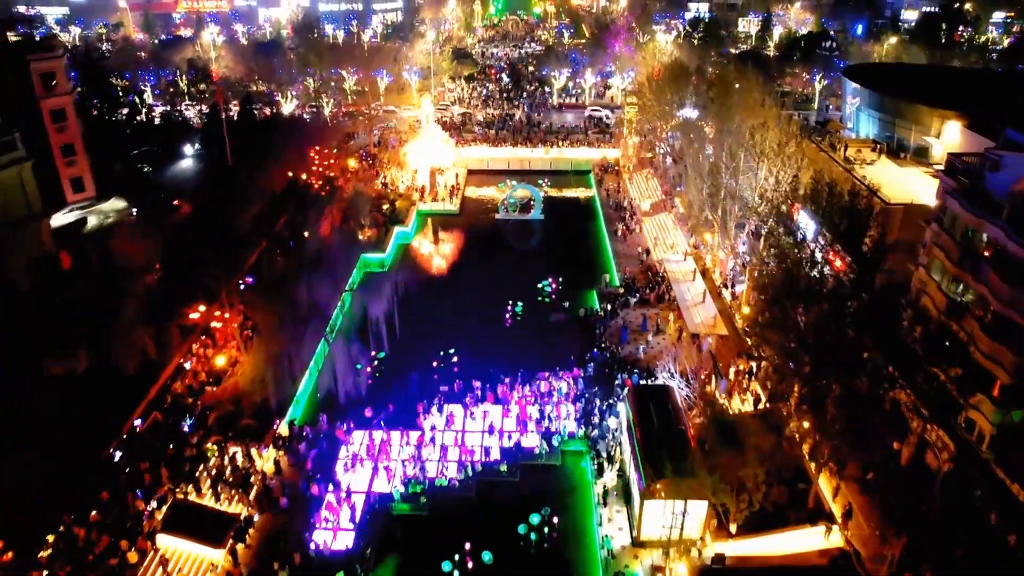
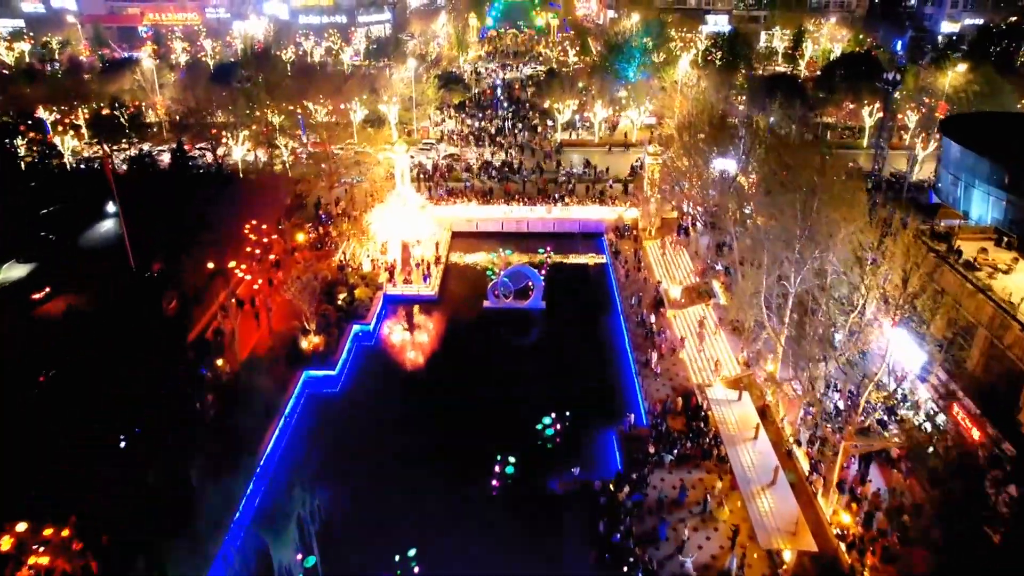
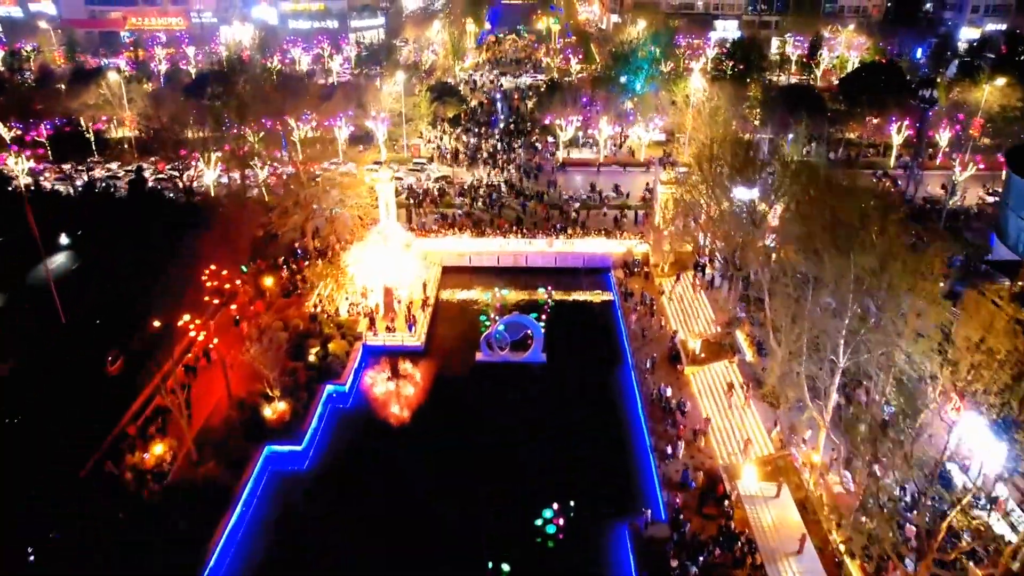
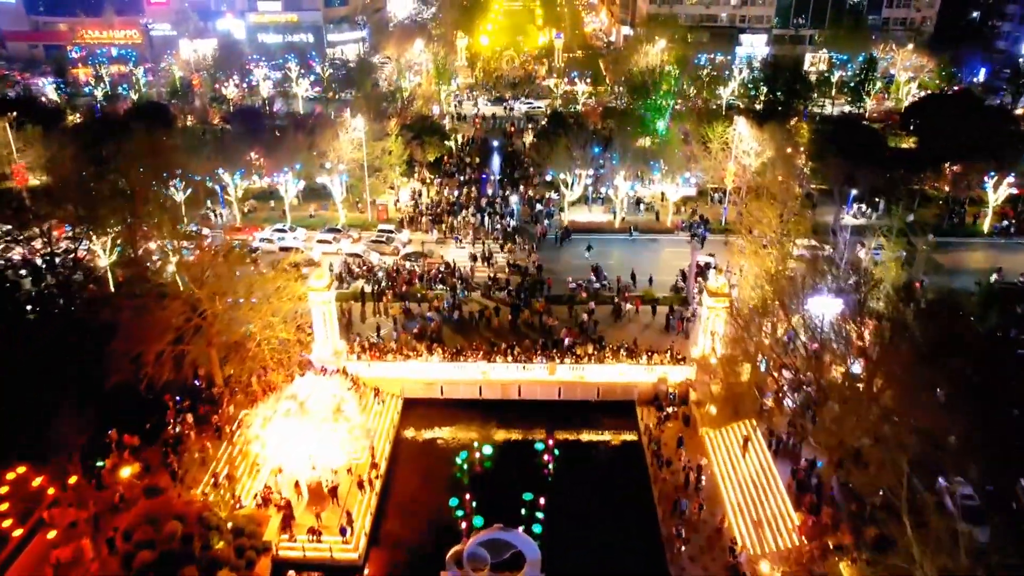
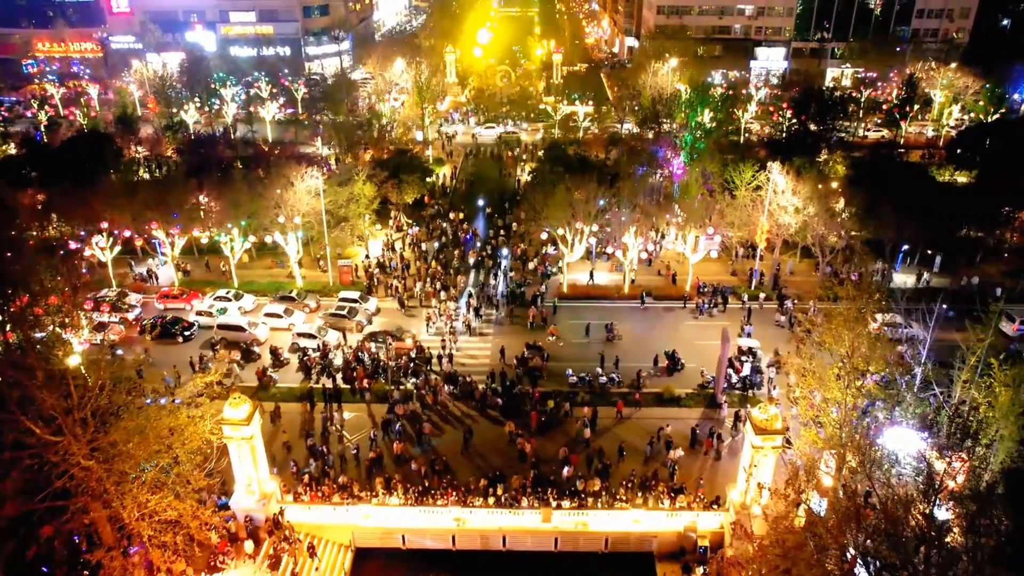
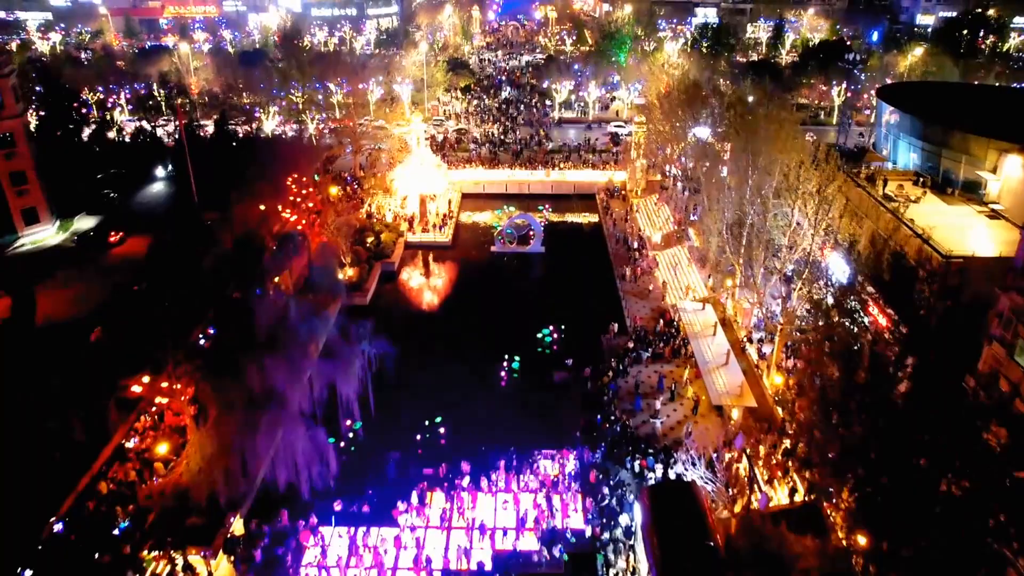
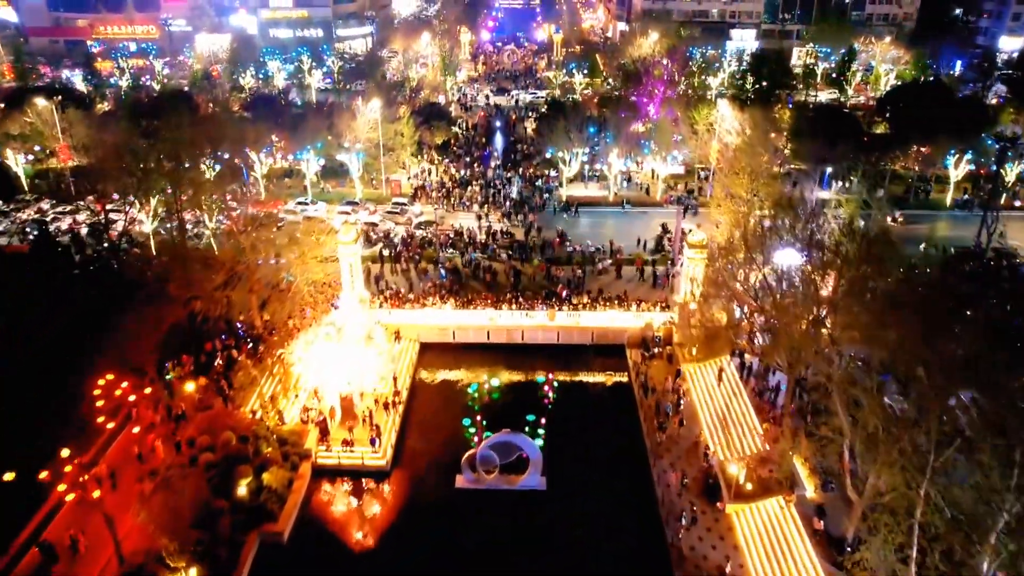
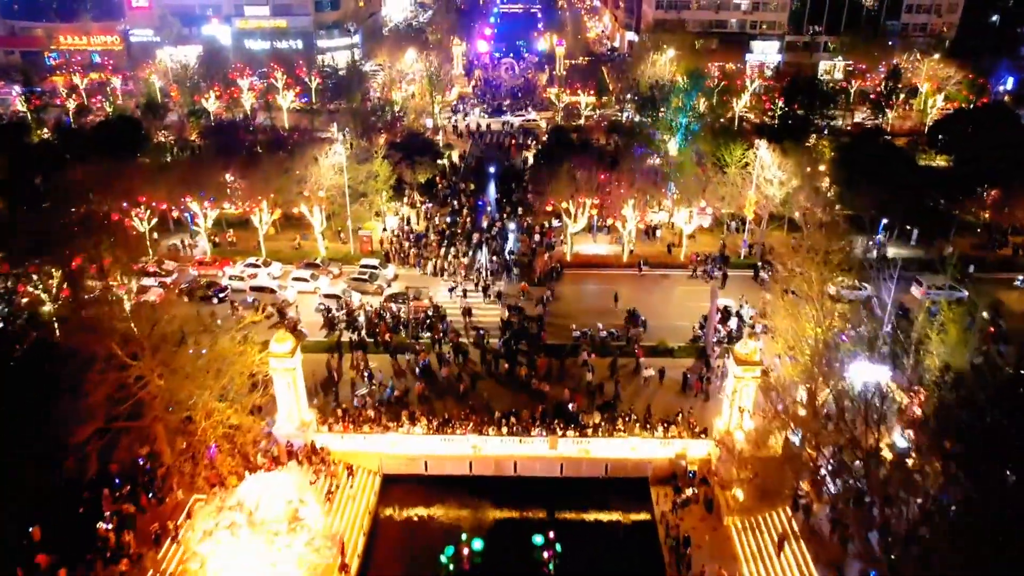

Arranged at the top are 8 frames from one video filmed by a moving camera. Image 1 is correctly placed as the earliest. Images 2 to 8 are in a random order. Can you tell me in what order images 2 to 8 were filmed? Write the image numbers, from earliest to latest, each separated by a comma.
6, 2, 3, 7, 4, 8, 5
